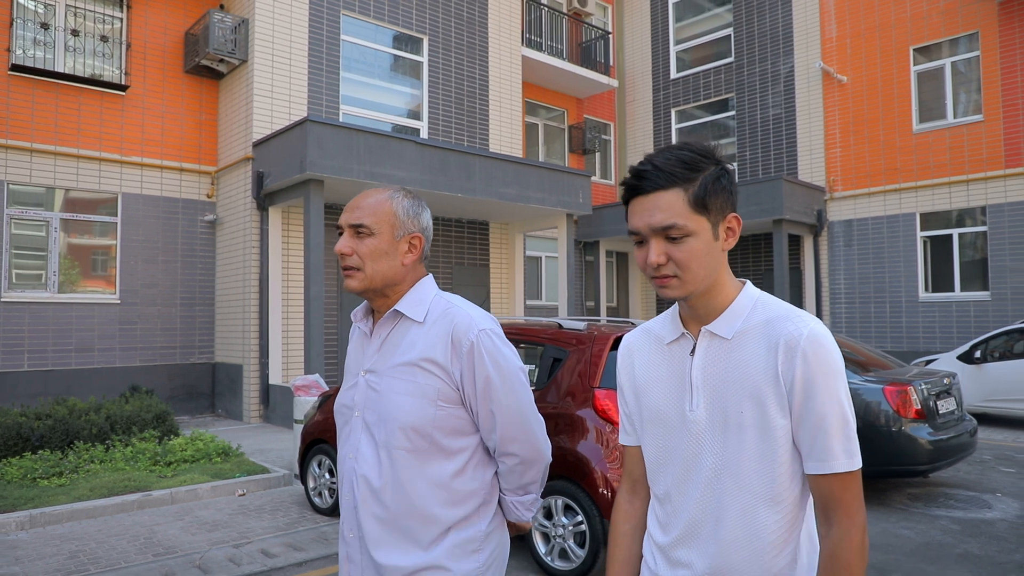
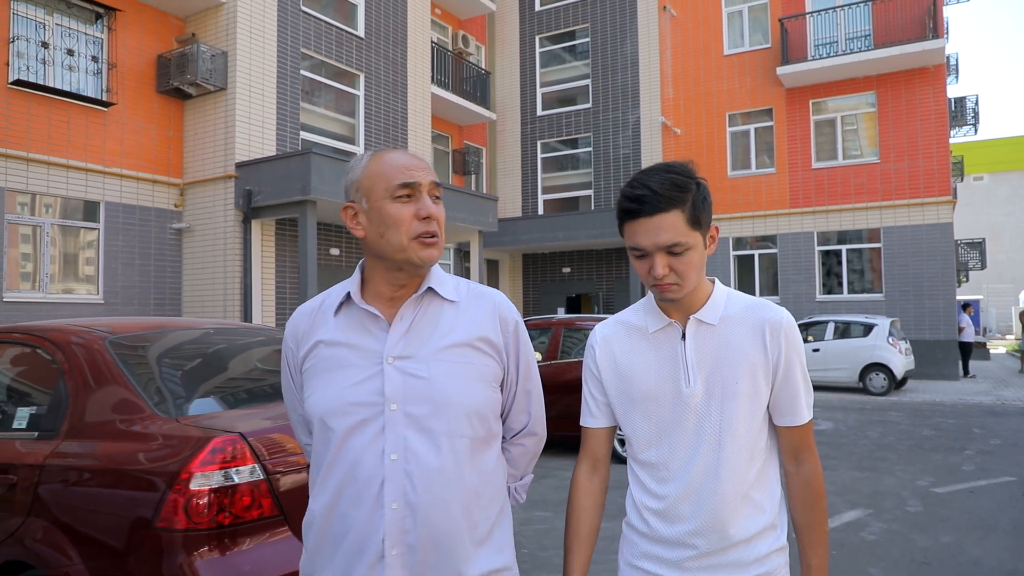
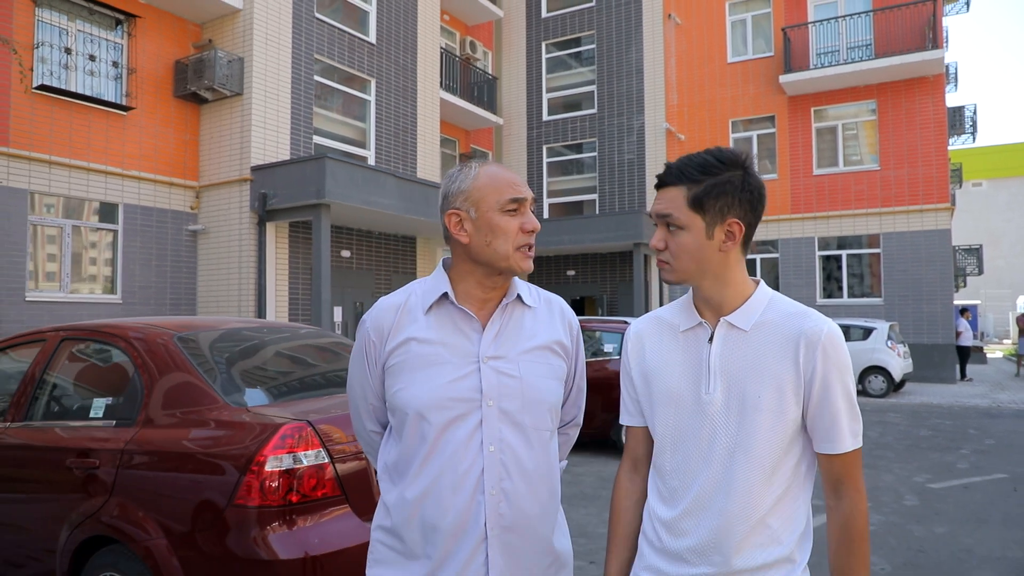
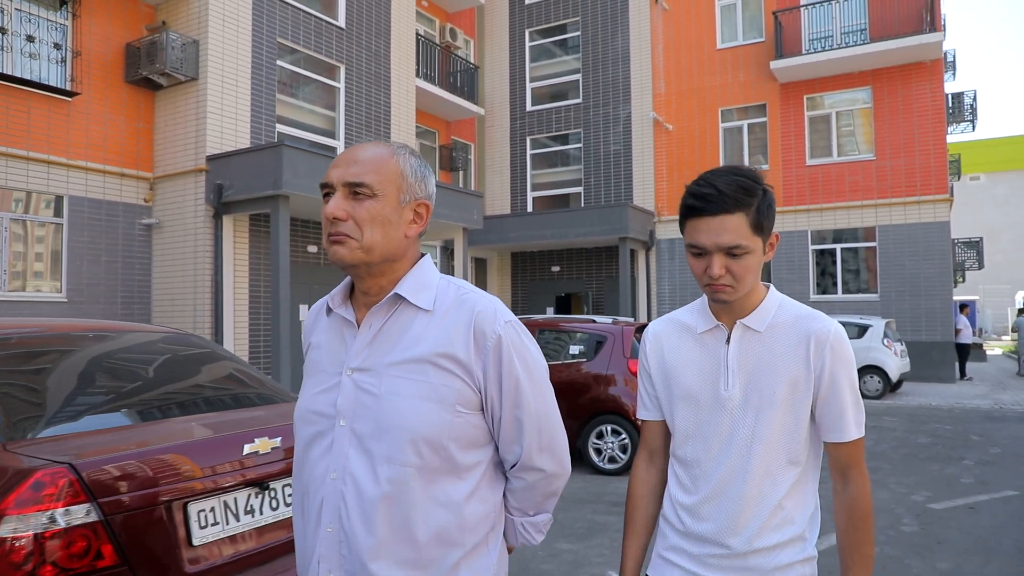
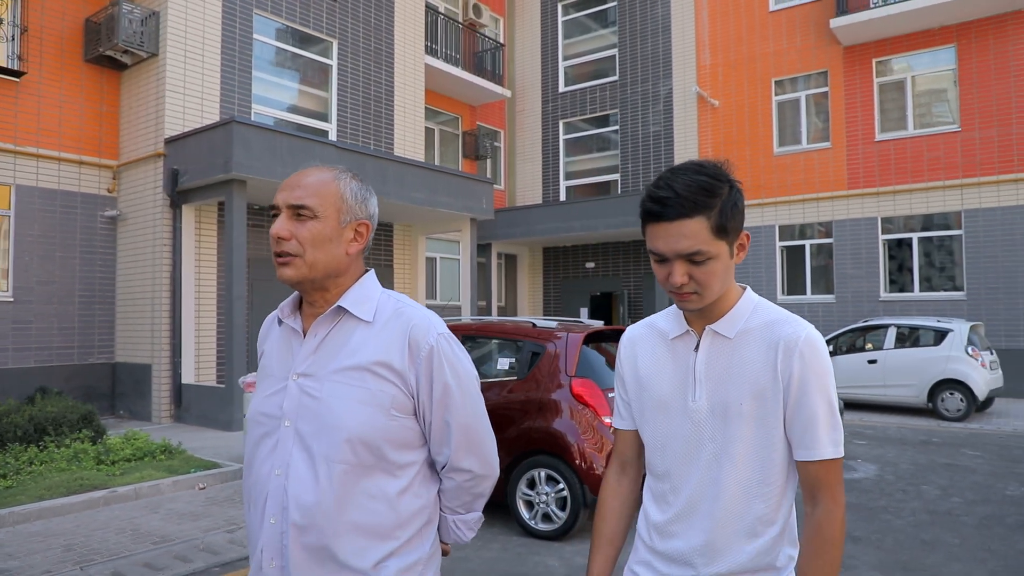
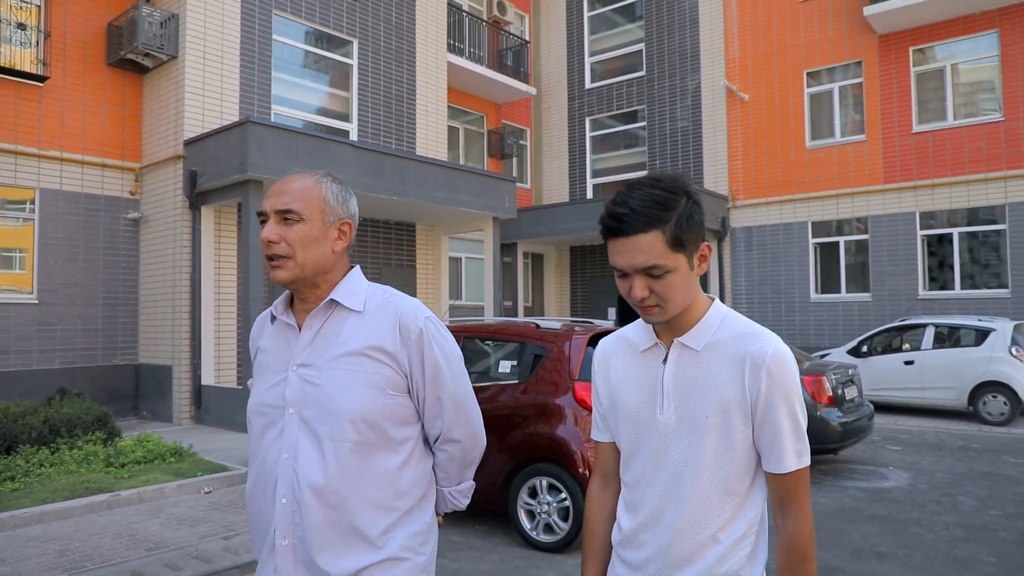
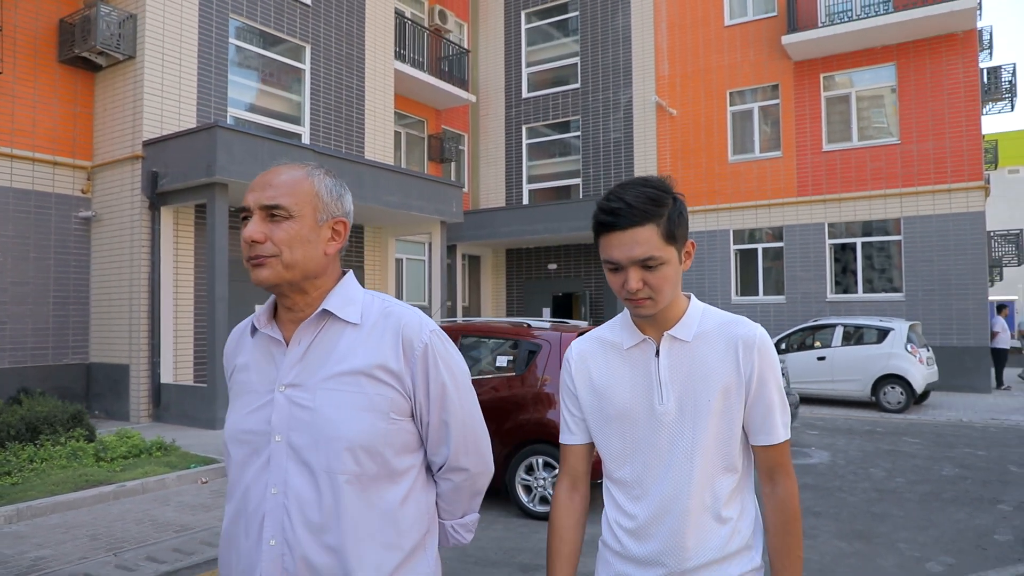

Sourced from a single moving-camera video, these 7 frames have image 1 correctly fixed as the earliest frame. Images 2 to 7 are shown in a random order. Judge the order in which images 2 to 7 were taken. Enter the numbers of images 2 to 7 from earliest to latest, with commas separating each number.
6, 5, 7, 4, 2, 3
